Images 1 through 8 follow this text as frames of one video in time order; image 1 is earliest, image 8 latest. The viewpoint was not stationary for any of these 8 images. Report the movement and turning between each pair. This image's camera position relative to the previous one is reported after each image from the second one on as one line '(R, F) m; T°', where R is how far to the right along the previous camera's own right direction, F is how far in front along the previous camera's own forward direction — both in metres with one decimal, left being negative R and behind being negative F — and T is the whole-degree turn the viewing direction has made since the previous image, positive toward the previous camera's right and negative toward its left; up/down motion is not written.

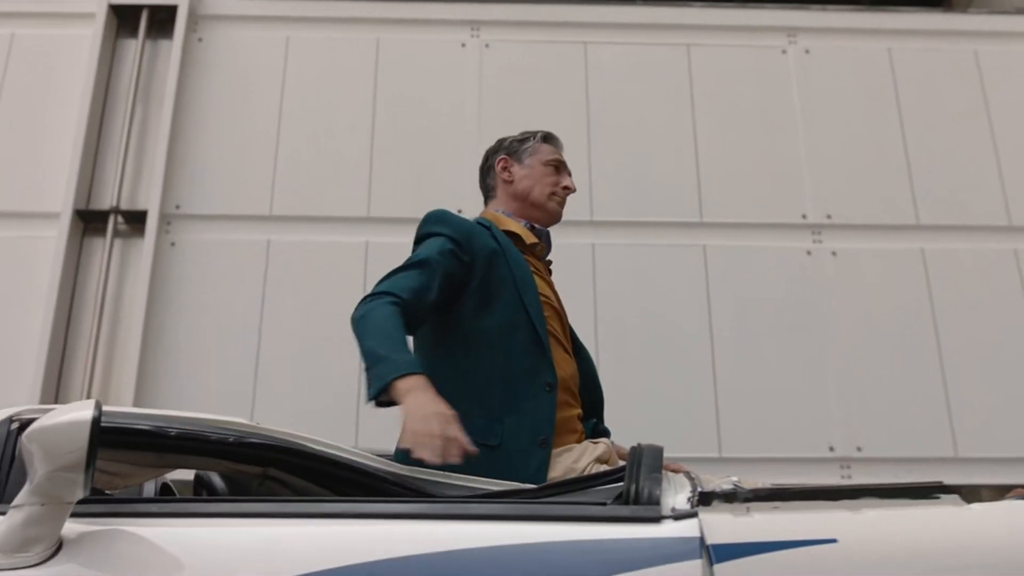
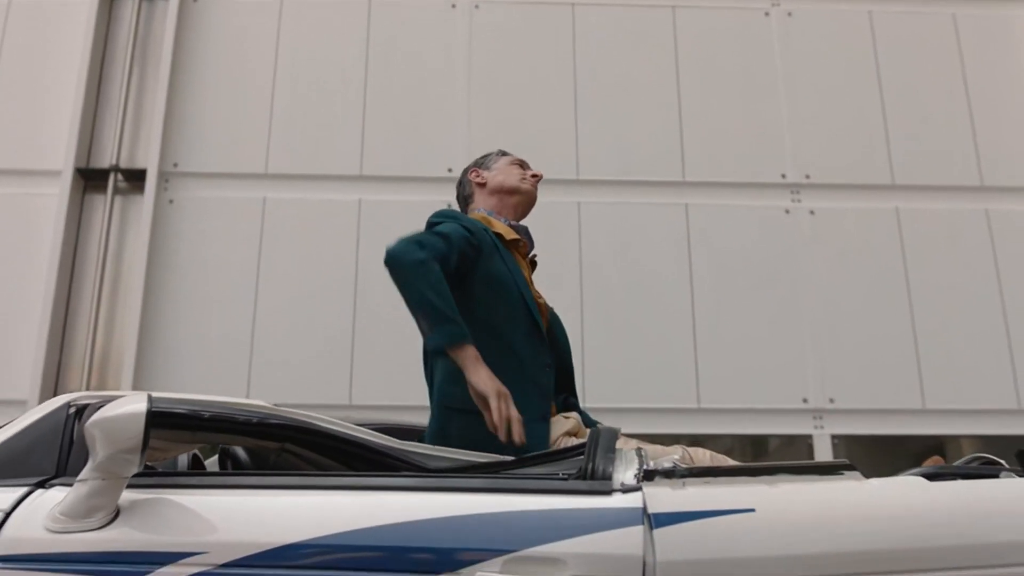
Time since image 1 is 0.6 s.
(0.0, -0.2) m; 0°
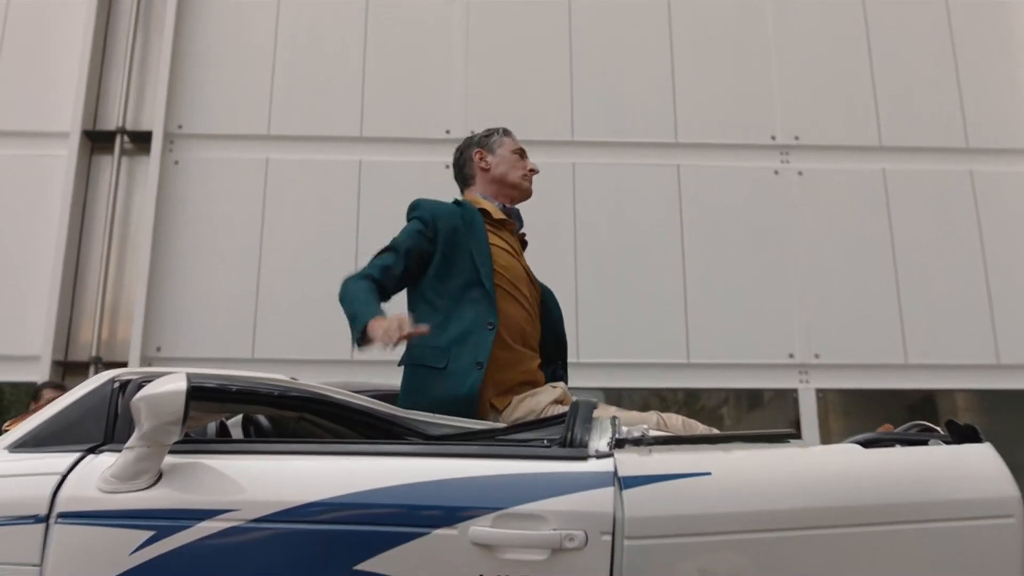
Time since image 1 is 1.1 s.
(0.0, -0.2) m; 0°
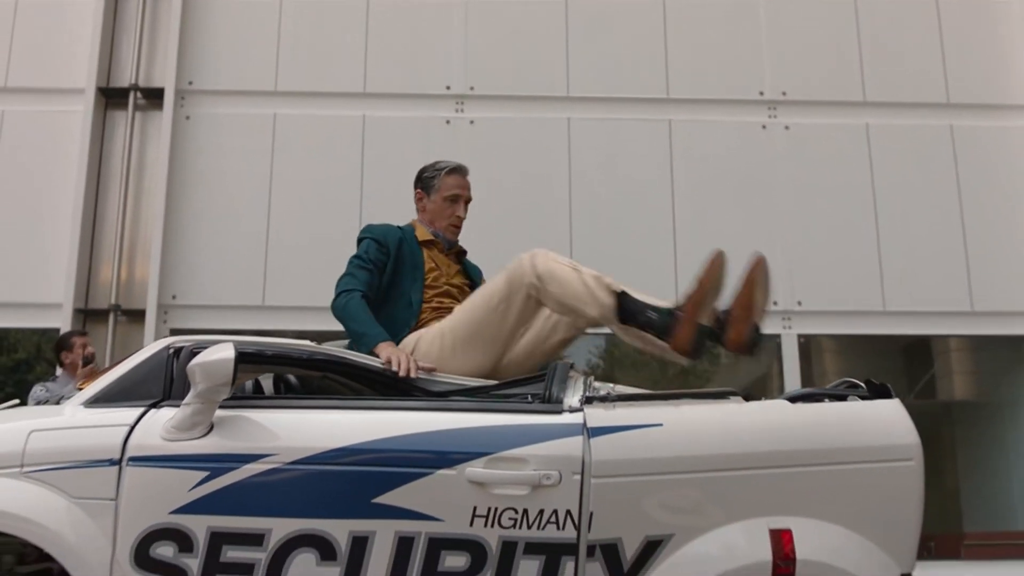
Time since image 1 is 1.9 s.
(0.0, -0.3) m; 0°
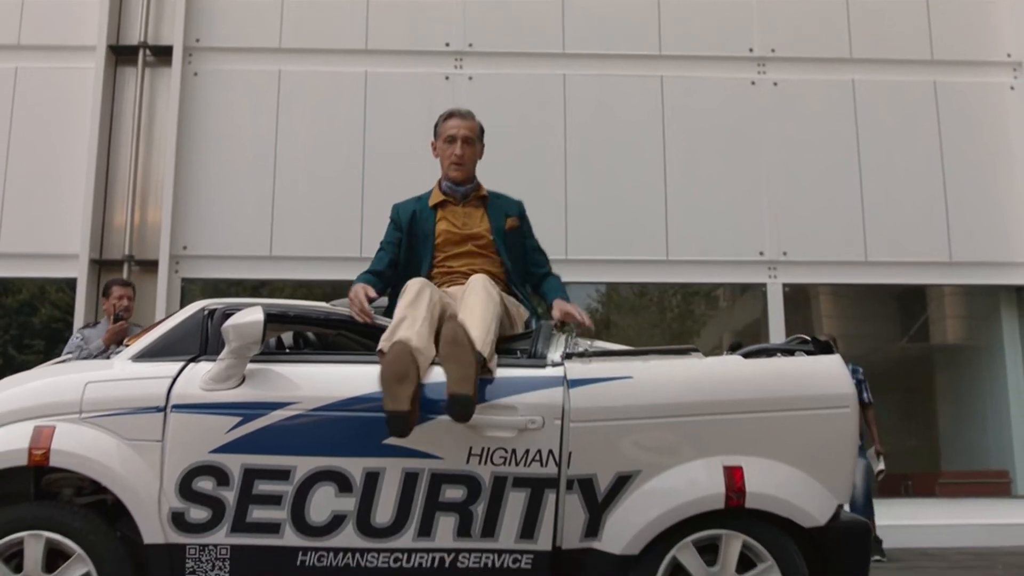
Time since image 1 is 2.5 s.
(0.0, -0.2) m; 0°
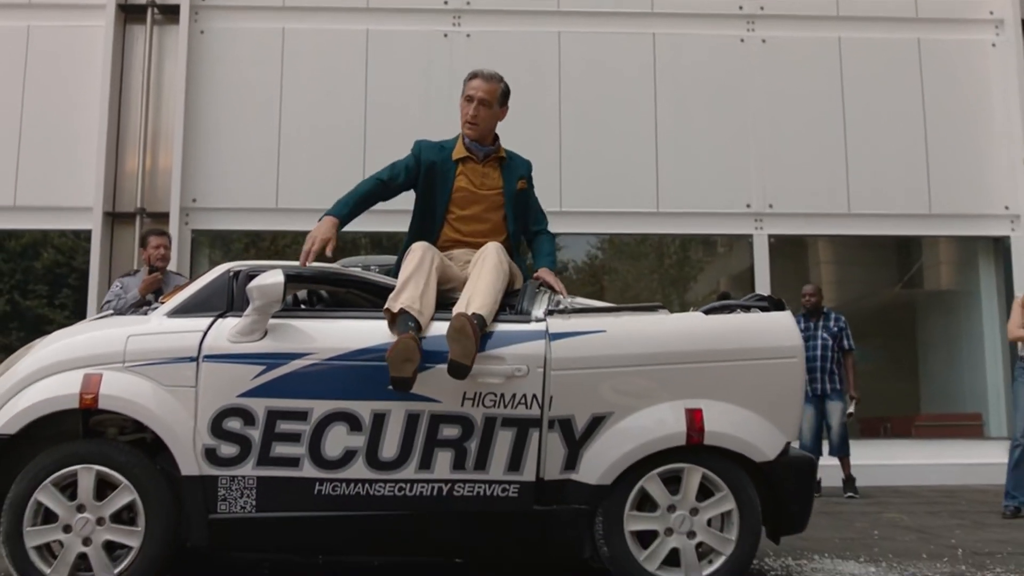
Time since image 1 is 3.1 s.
(0.0, -0.3) m; 0°
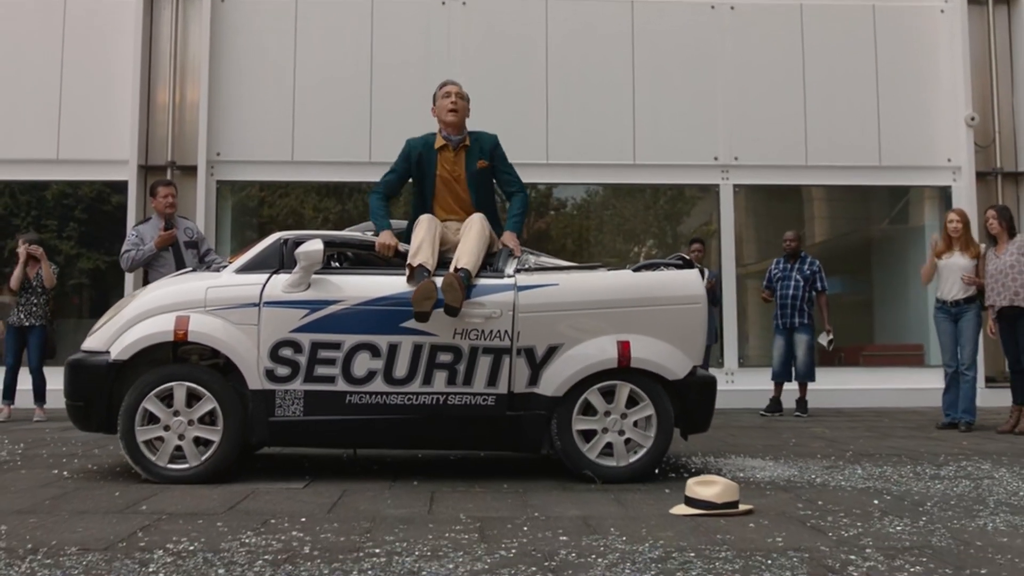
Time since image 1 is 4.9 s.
(+0.1, -0.7) m; 0°
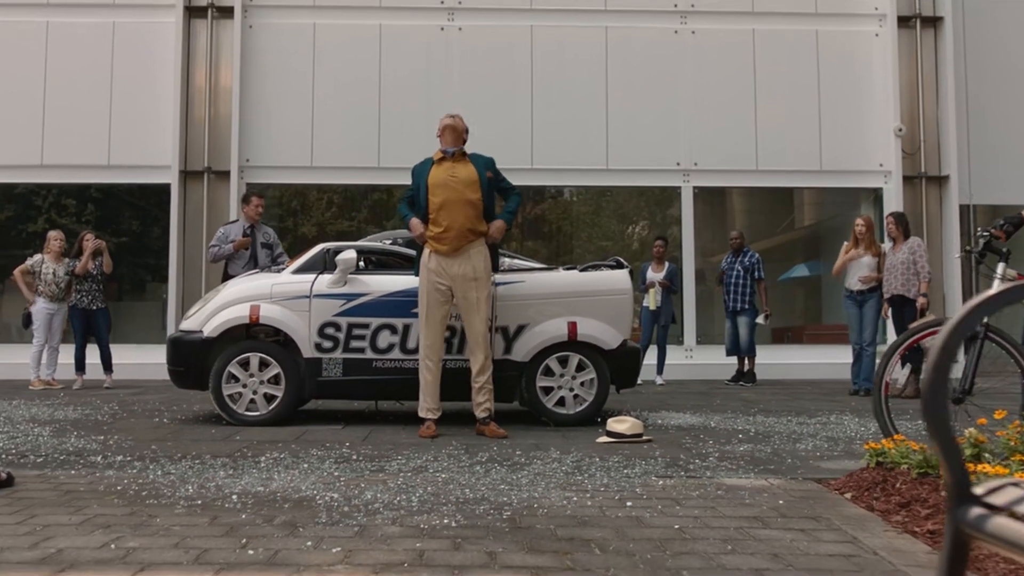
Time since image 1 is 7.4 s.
(+0.1, -1.1) m; 0°
